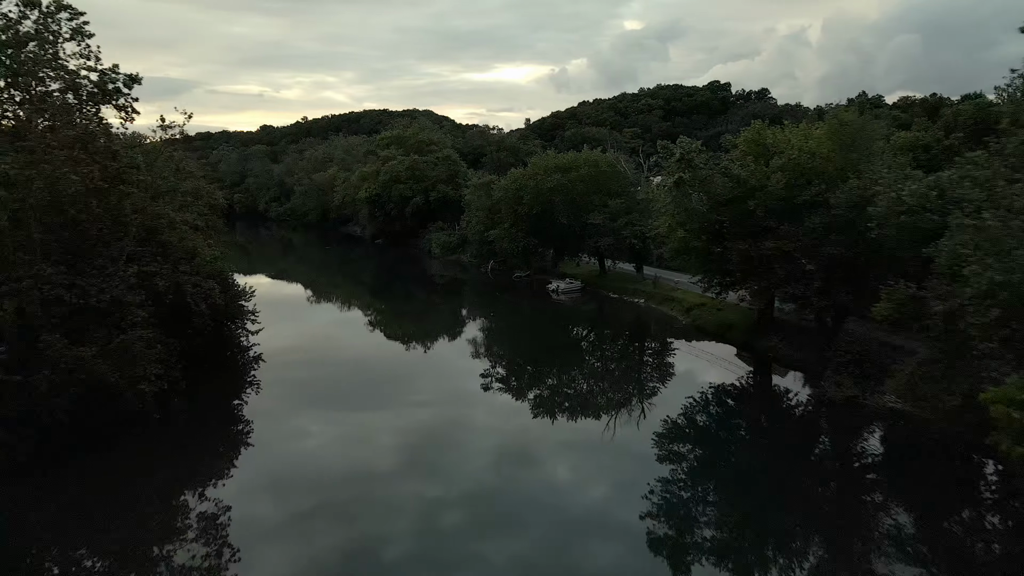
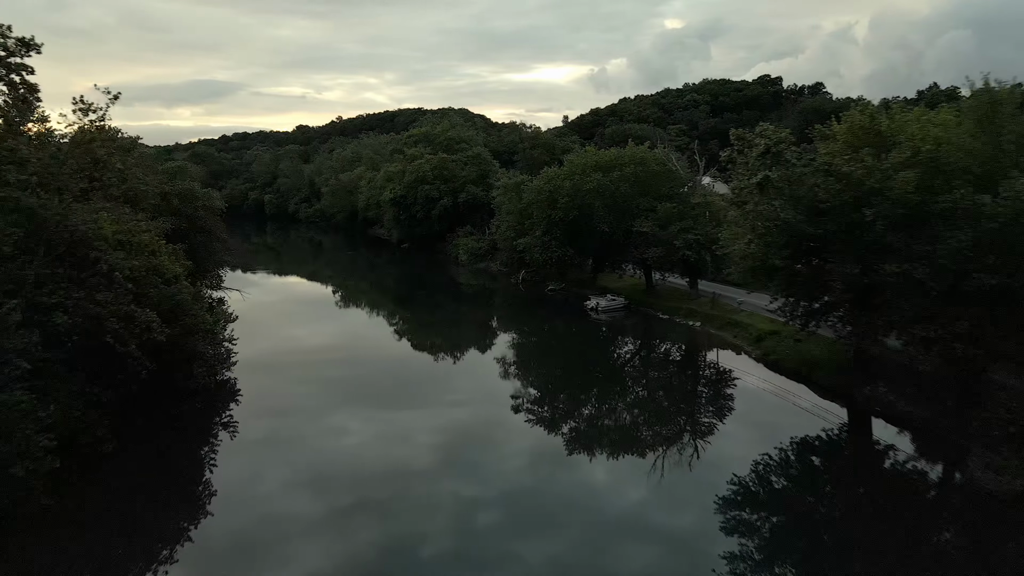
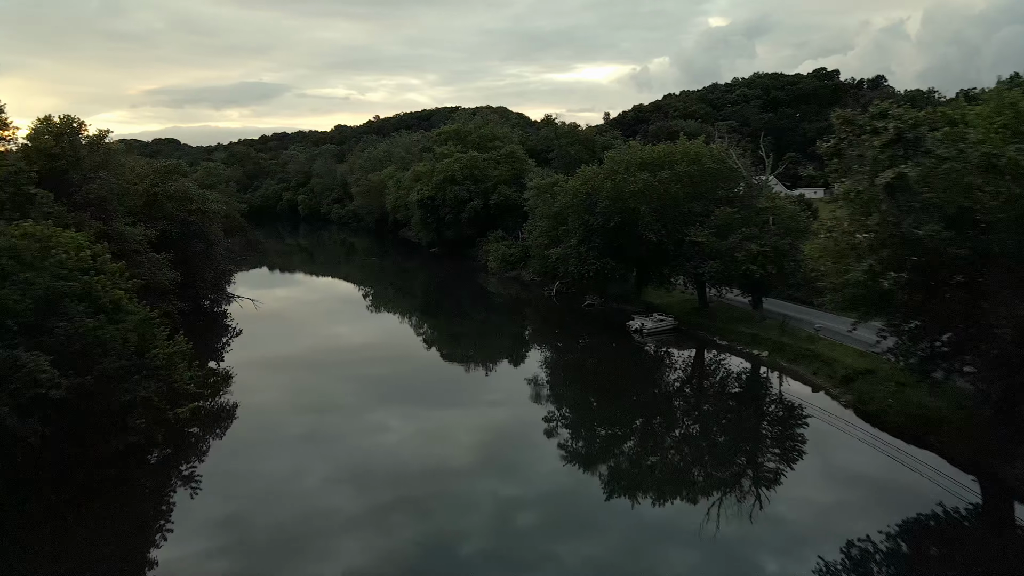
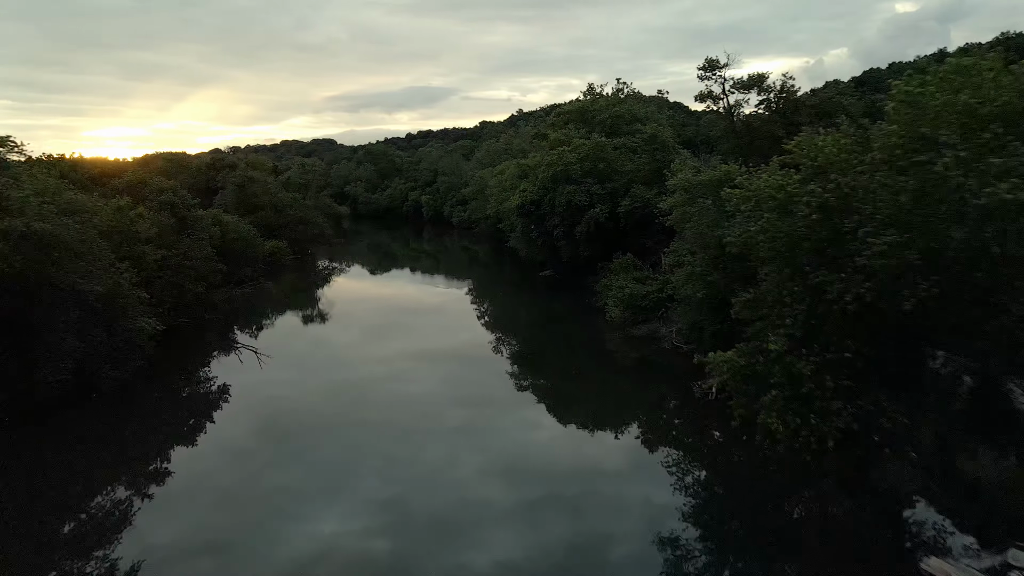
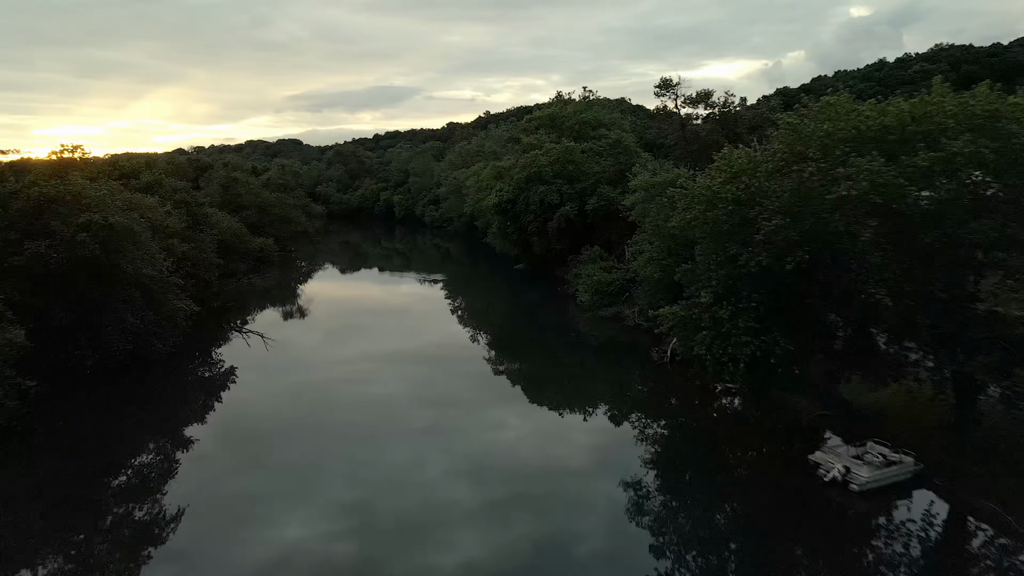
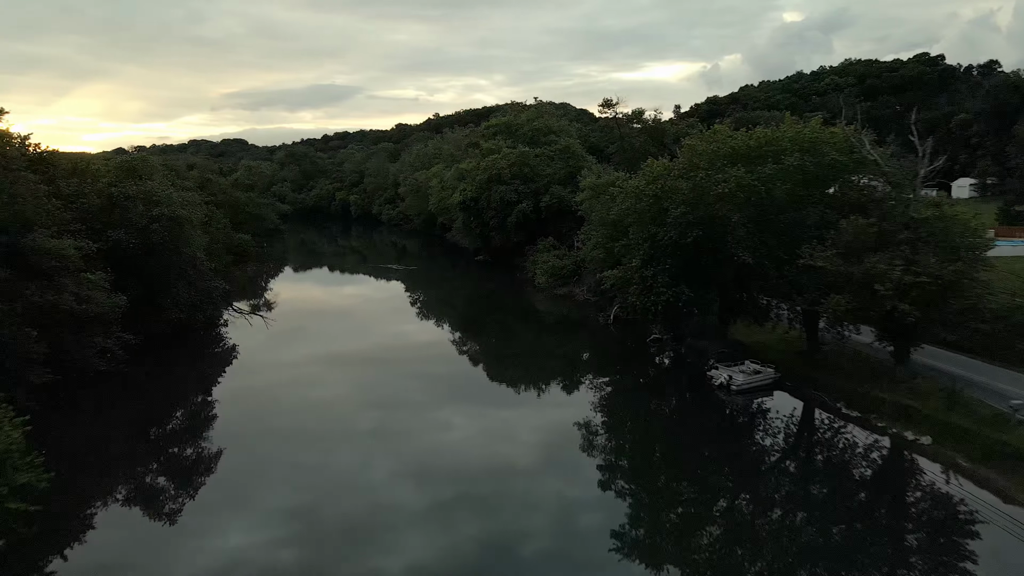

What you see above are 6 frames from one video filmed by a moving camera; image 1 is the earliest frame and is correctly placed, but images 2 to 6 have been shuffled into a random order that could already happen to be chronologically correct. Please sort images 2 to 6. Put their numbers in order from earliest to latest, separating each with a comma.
2, 3, 6, 5, 4
